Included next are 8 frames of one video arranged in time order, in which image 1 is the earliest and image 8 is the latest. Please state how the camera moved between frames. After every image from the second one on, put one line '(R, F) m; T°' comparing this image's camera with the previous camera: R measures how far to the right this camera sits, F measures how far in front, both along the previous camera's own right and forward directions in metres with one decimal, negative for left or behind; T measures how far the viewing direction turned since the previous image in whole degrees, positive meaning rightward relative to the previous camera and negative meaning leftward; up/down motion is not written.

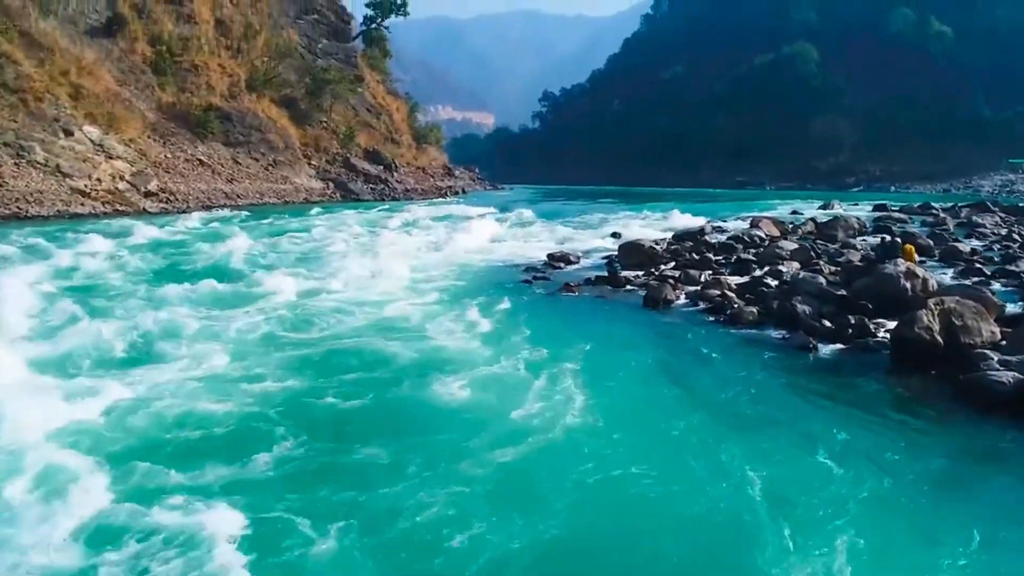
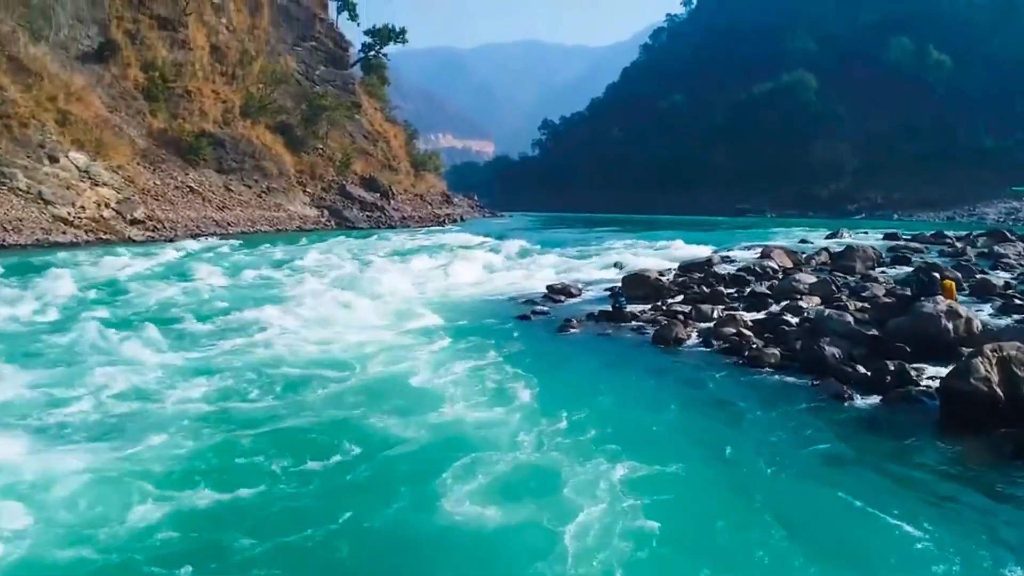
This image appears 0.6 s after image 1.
(+0.1, +1.1) m; 0°
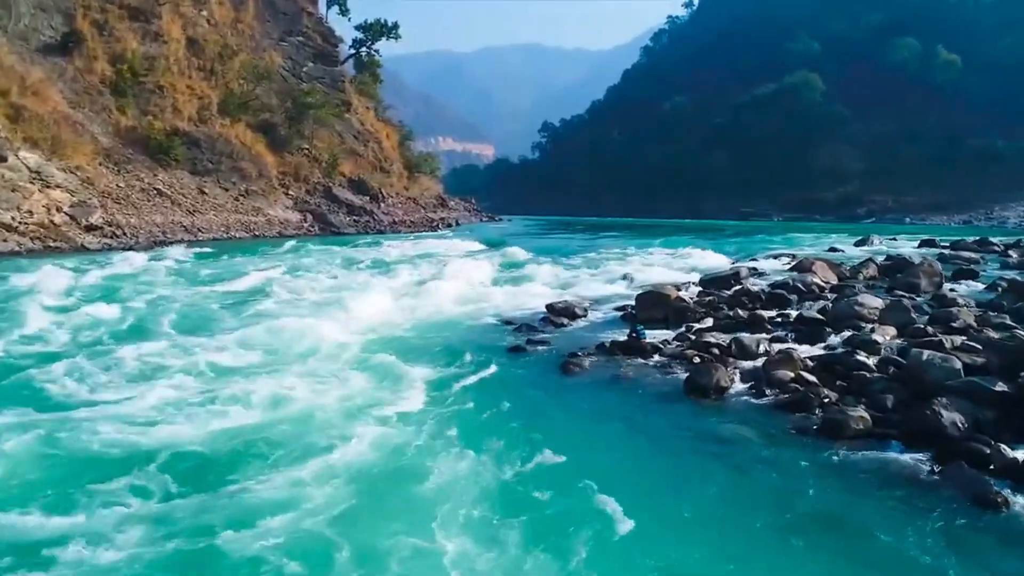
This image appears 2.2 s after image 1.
(+0.1, +2.8) m; 0°
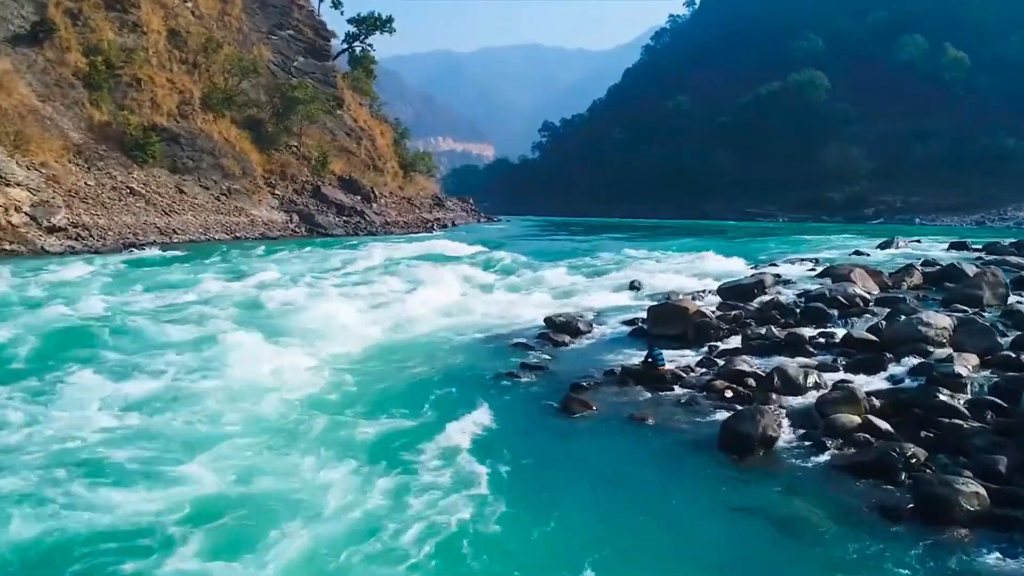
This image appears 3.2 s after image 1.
(+0.1, +1.9) m; 0°
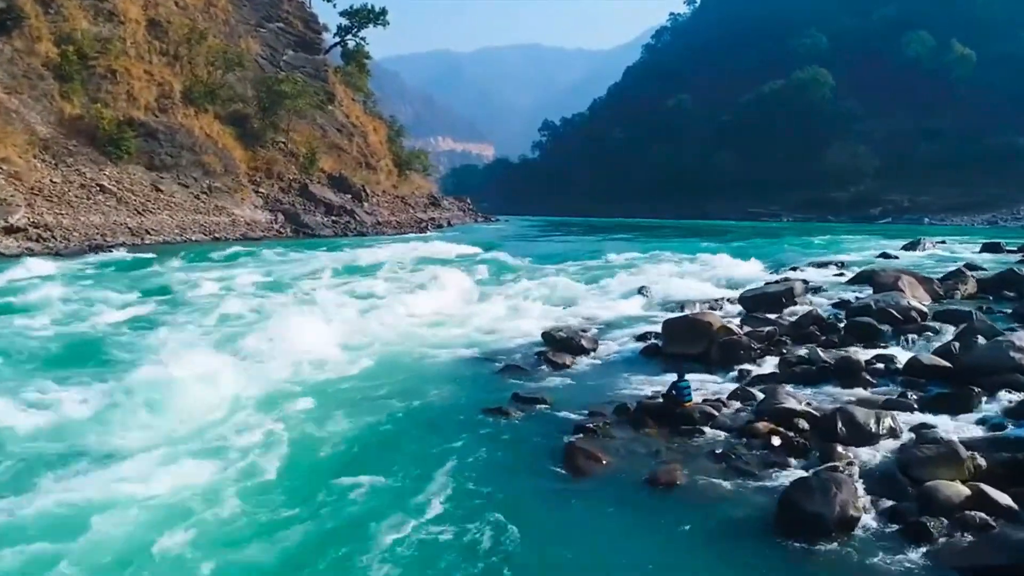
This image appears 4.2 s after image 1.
(+0.1, +1.8) m; 0°
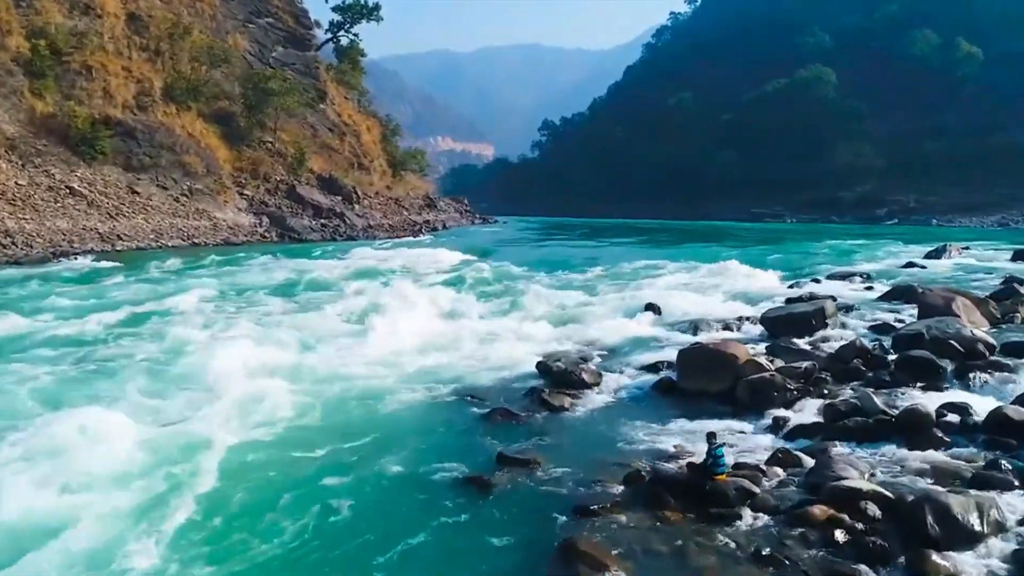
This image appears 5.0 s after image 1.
(+0.1, +1.6) m; 0°
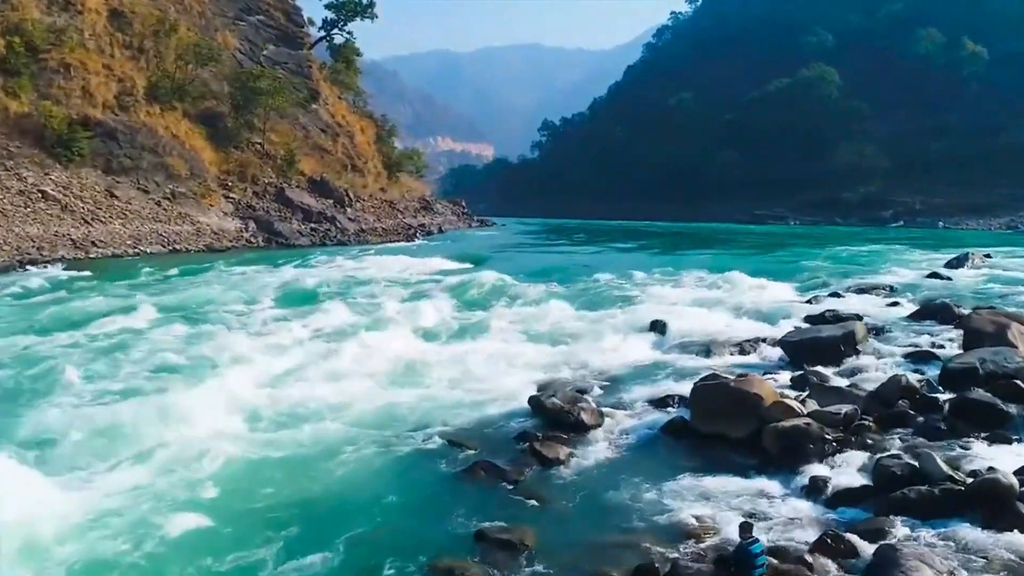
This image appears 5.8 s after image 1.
(+0.1, +1.3) m; 0°
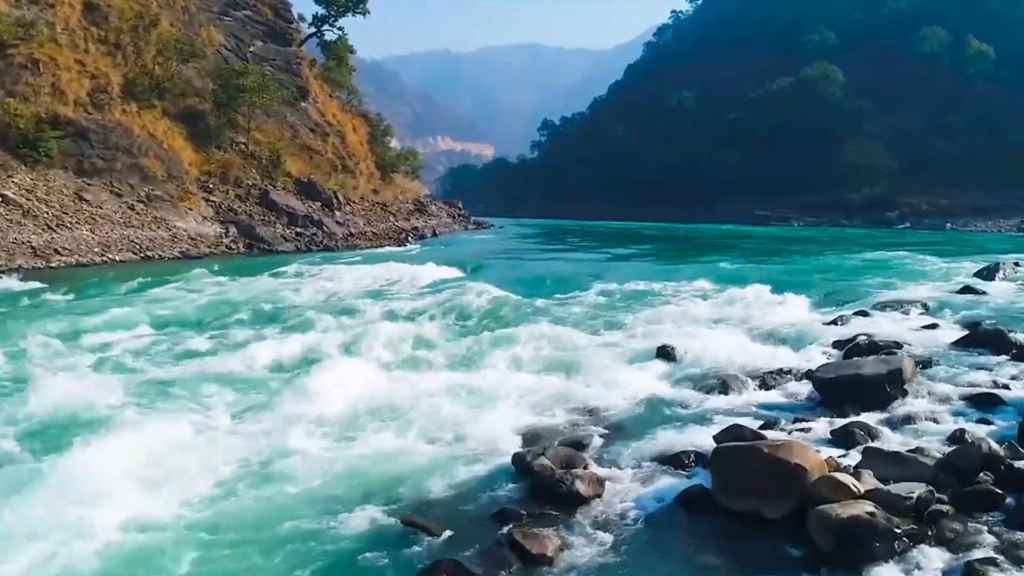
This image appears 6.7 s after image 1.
(+0.2, +1.6) m; 0°
